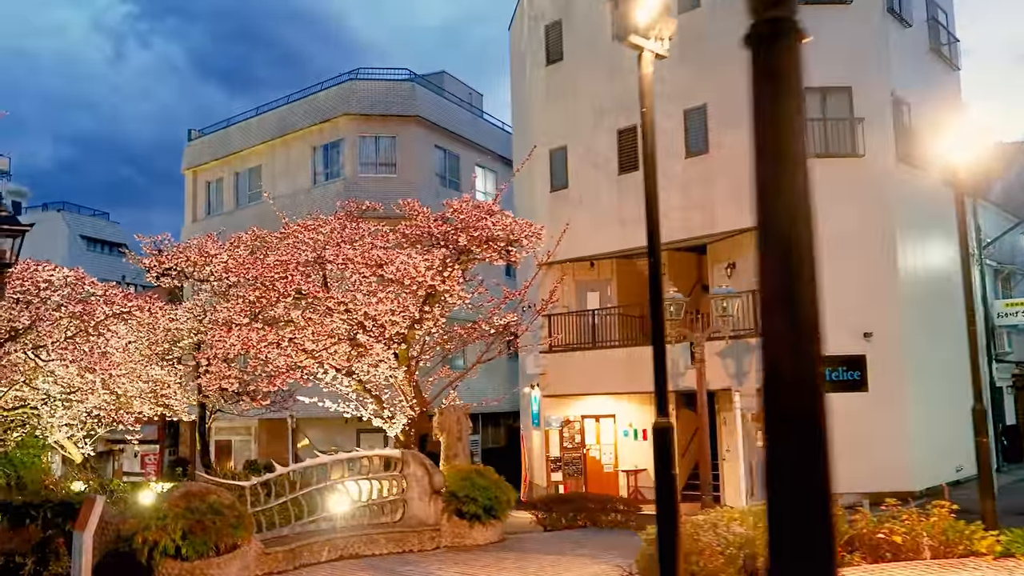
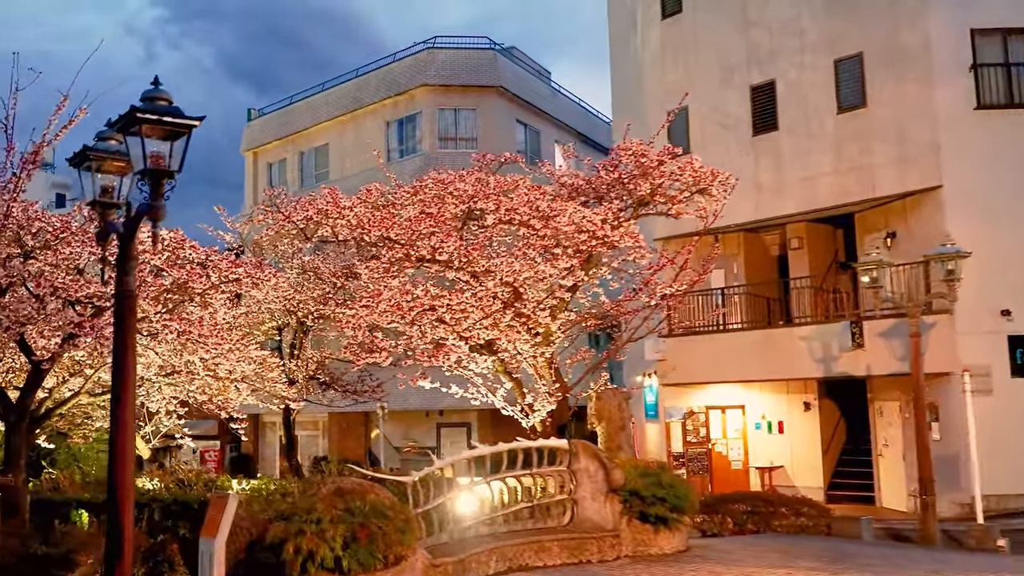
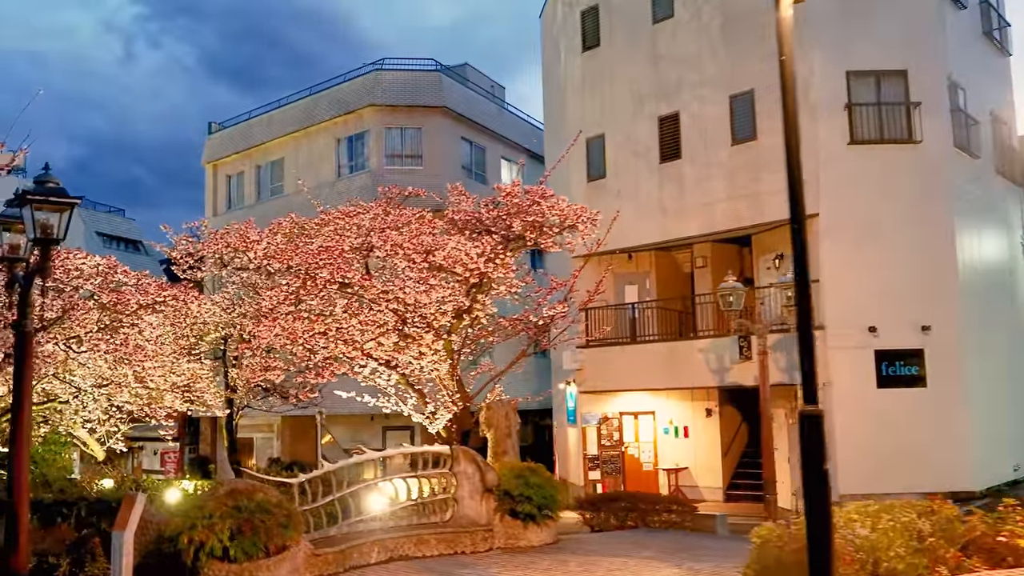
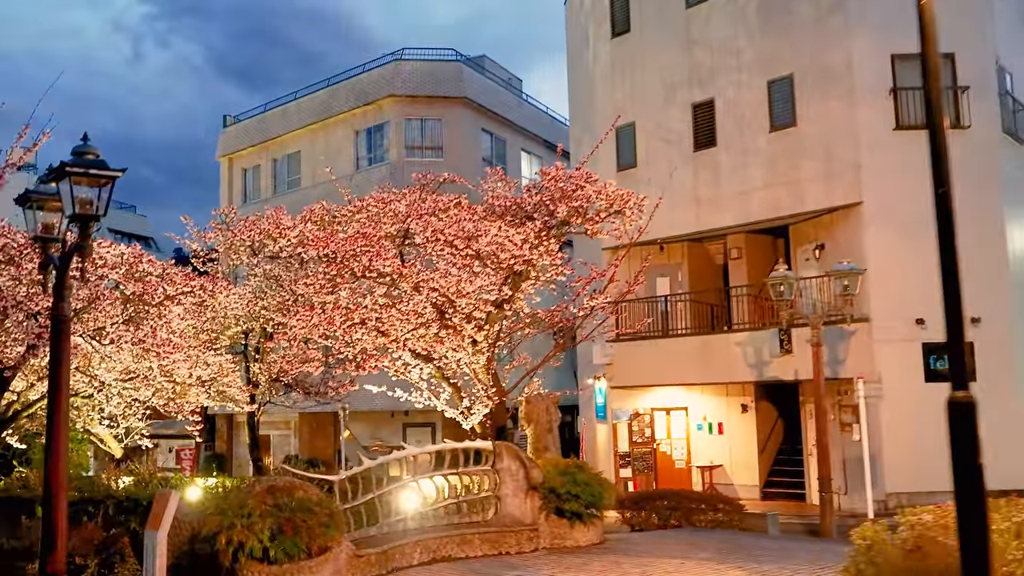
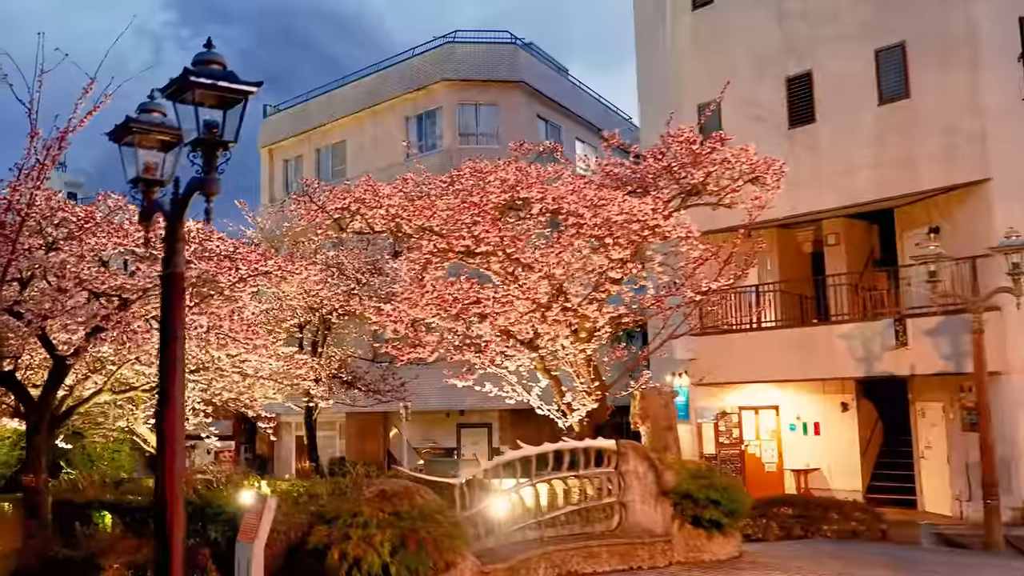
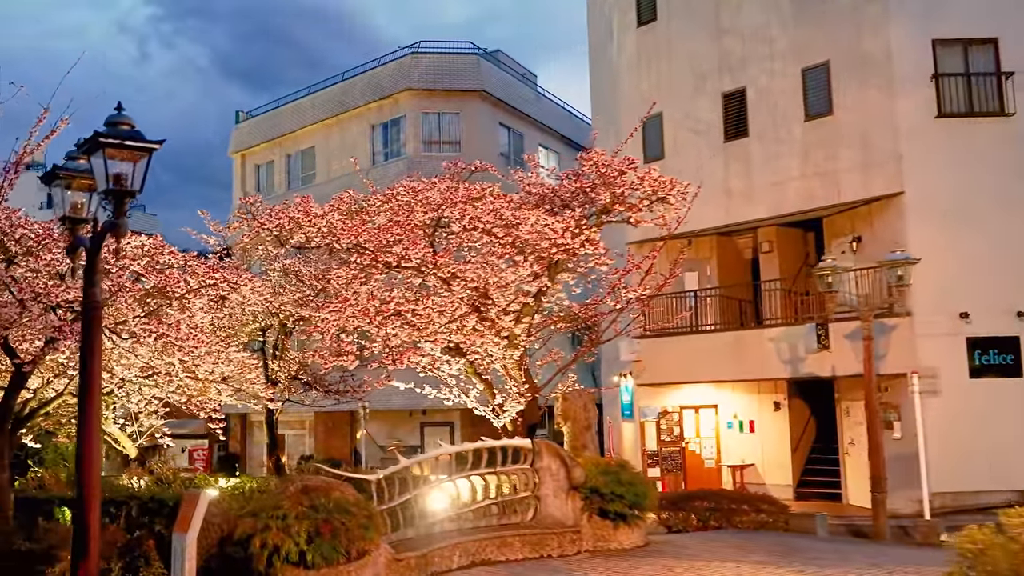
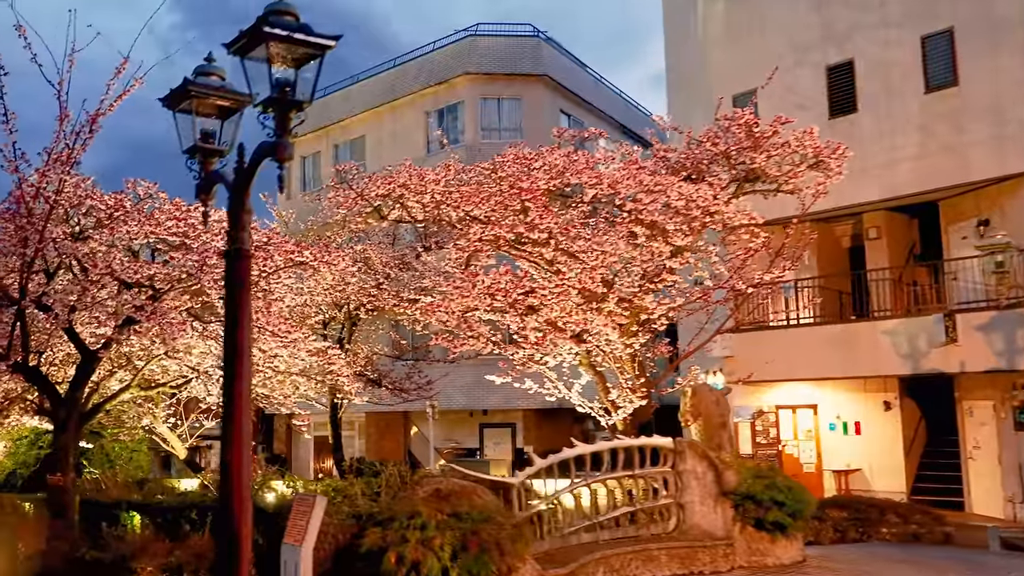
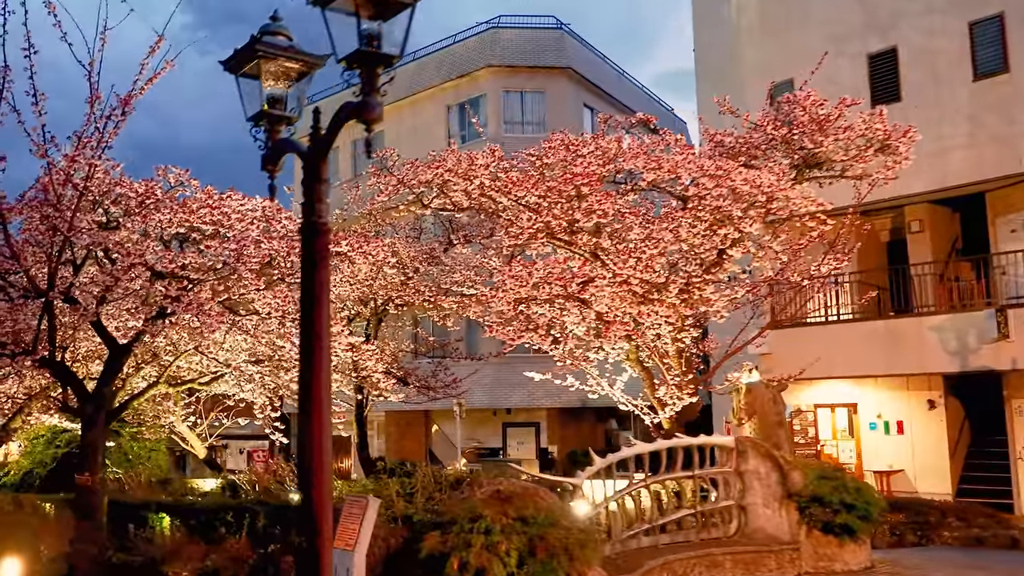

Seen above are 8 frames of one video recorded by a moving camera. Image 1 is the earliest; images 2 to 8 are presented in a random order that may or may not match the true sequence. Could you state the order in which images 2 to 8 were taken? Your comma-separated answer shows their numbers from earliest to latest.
3, 4, 6, 2, 5, 7, 8
